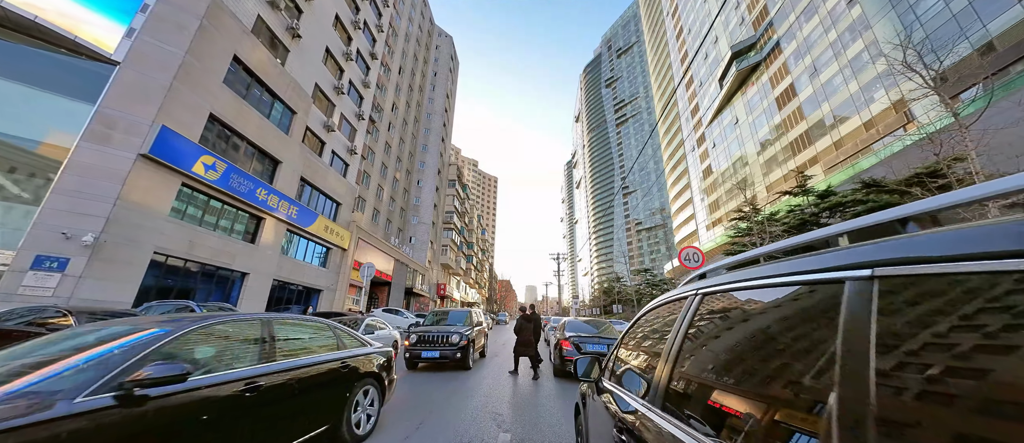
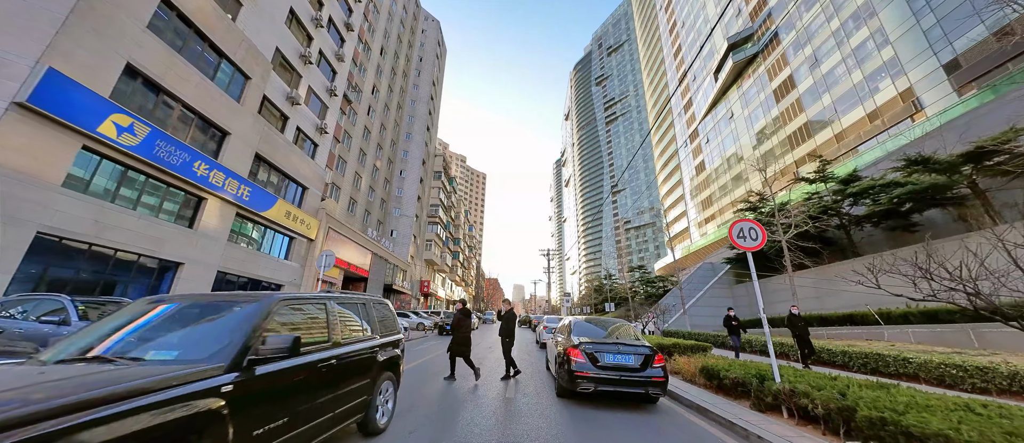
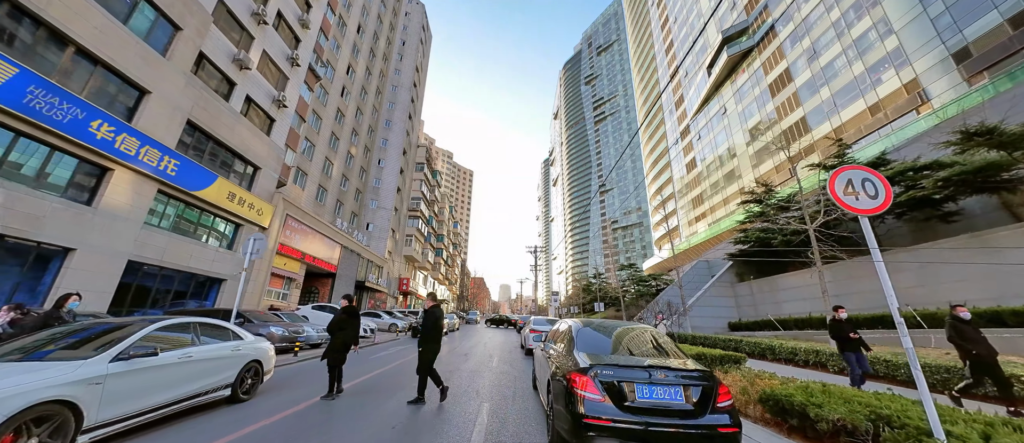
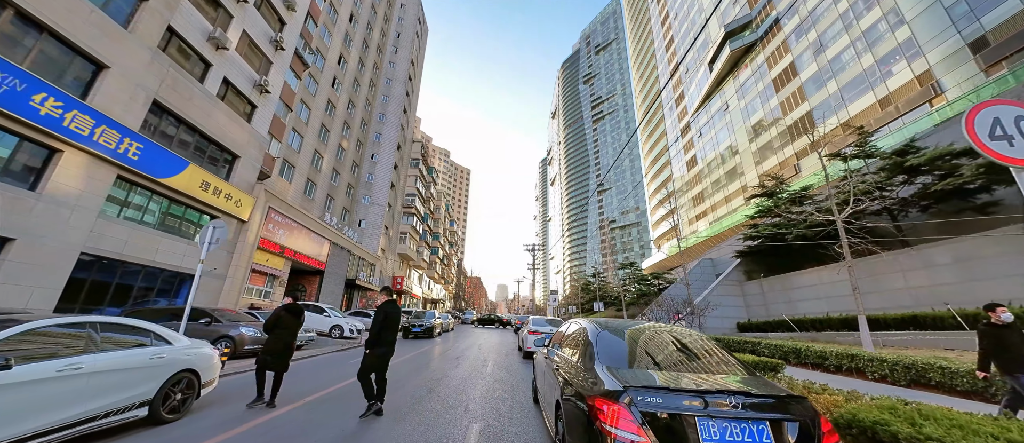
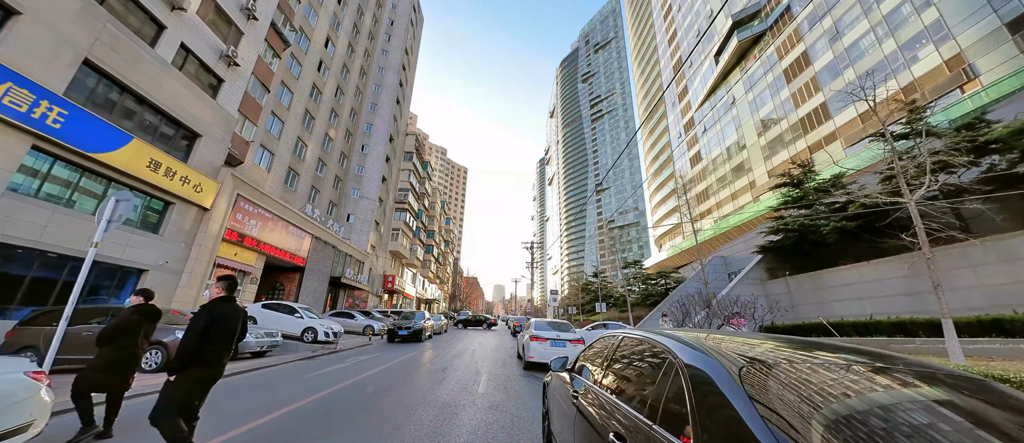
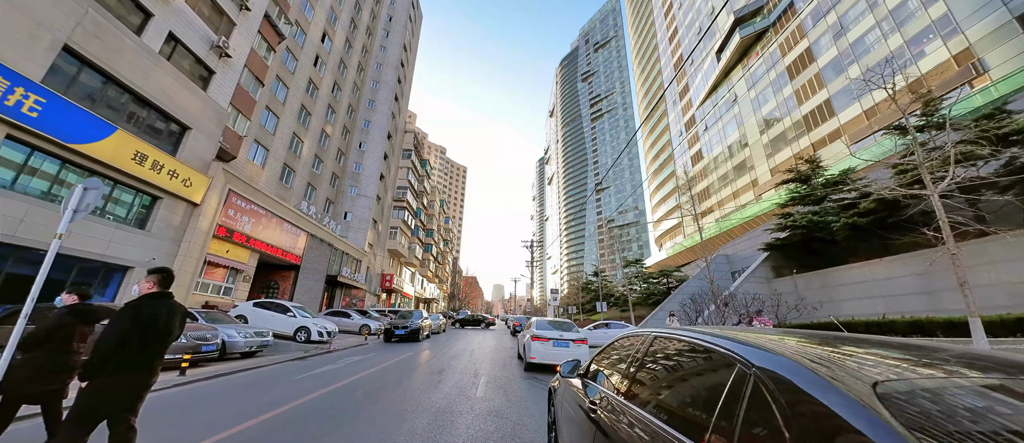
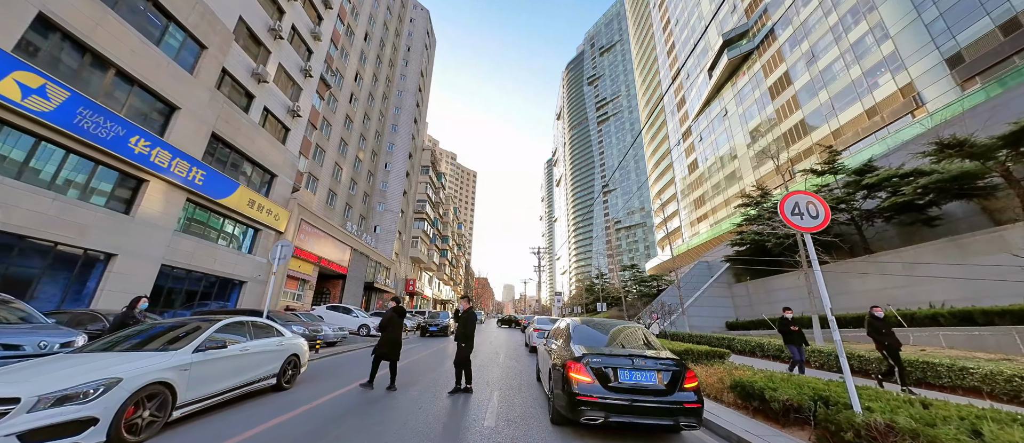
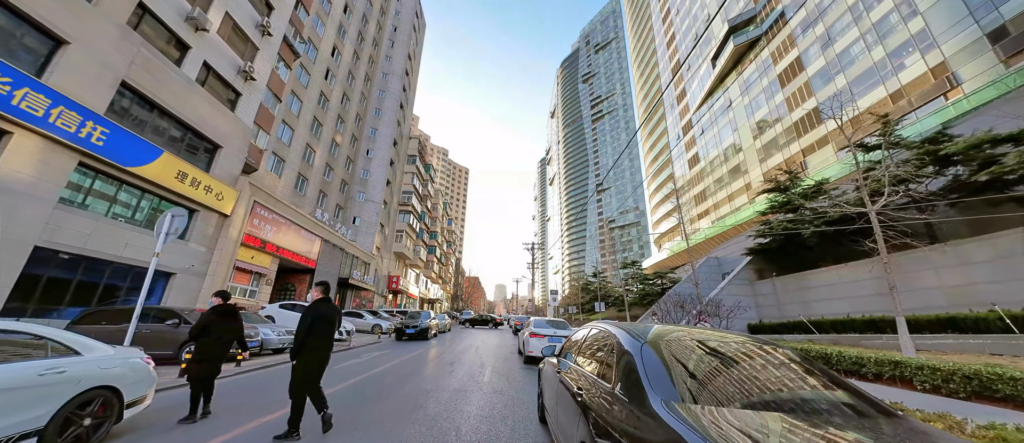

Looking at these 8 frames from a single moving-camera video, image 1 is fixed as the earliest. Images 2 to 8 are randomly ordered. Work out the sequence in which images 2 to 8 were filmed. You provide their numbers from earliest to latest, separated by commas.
2, 7, 3, 4, 8, 5, 6
